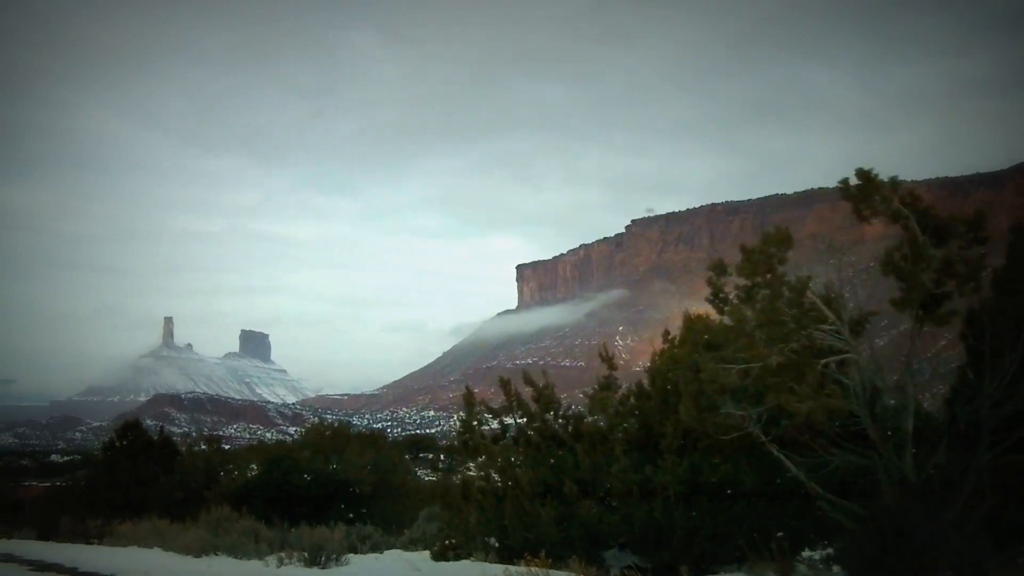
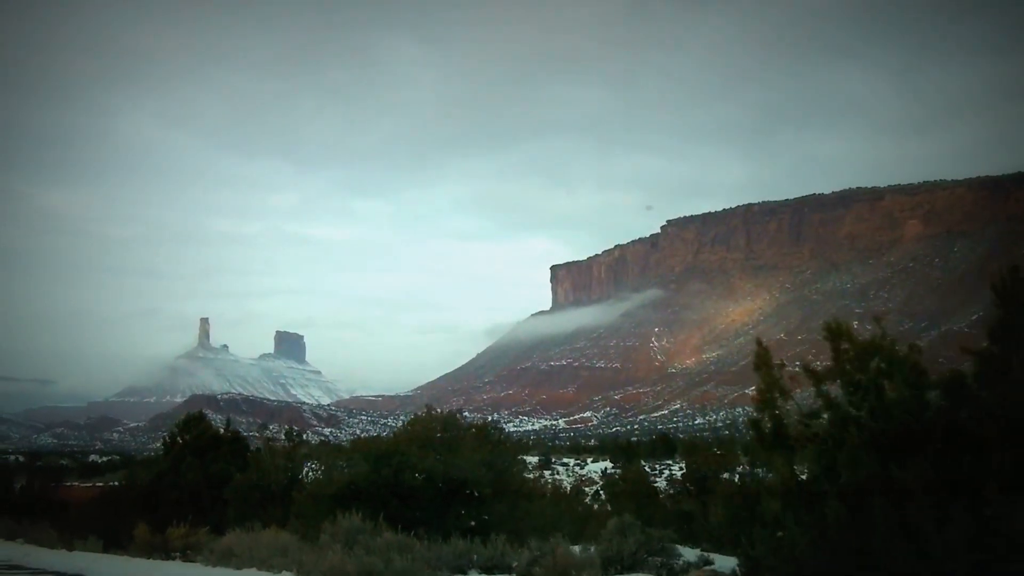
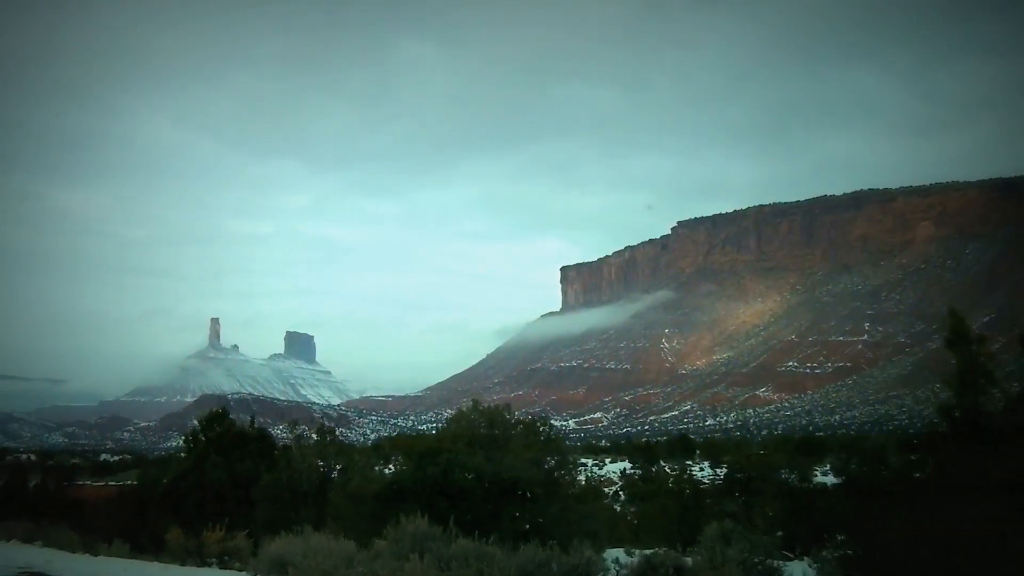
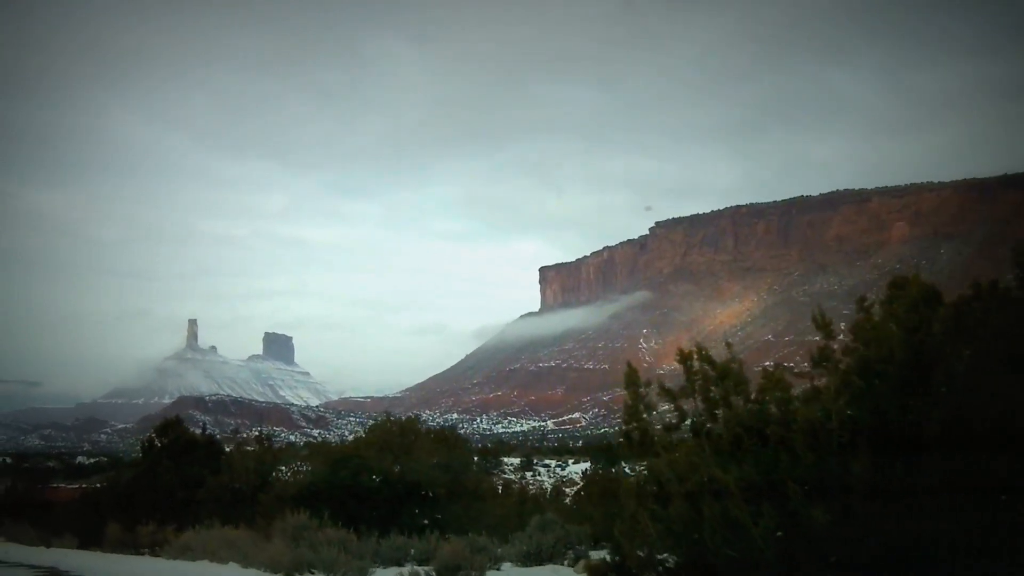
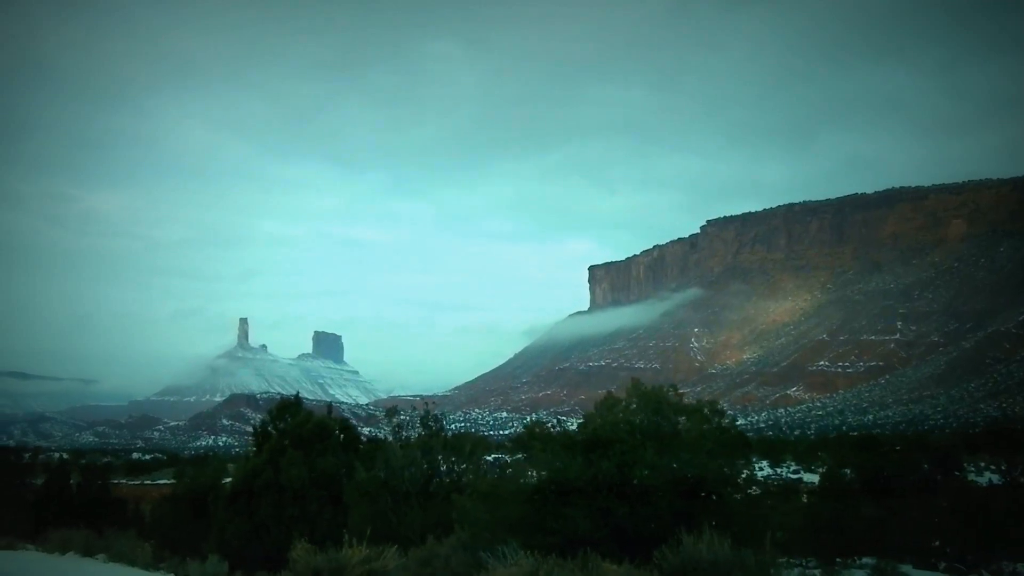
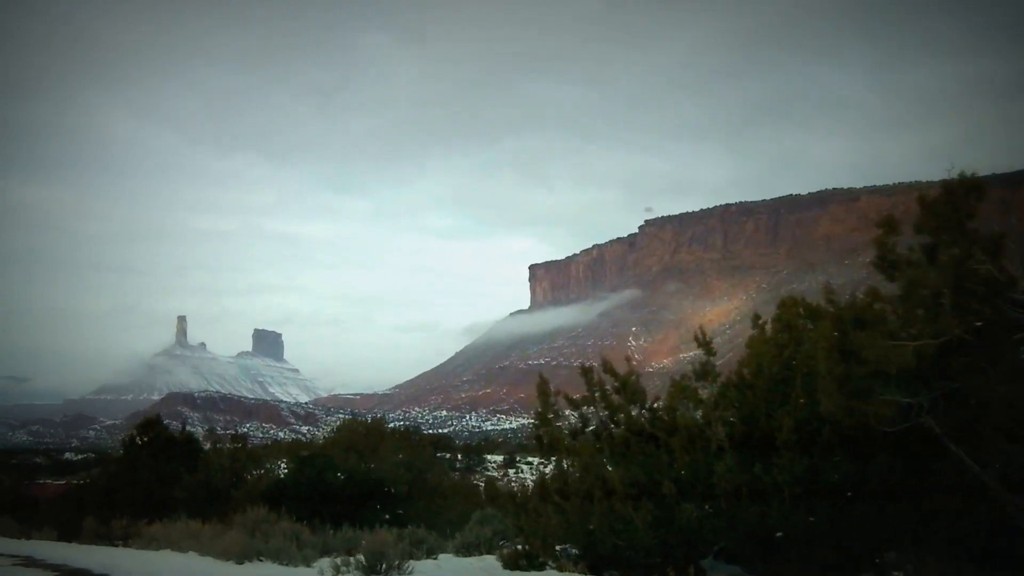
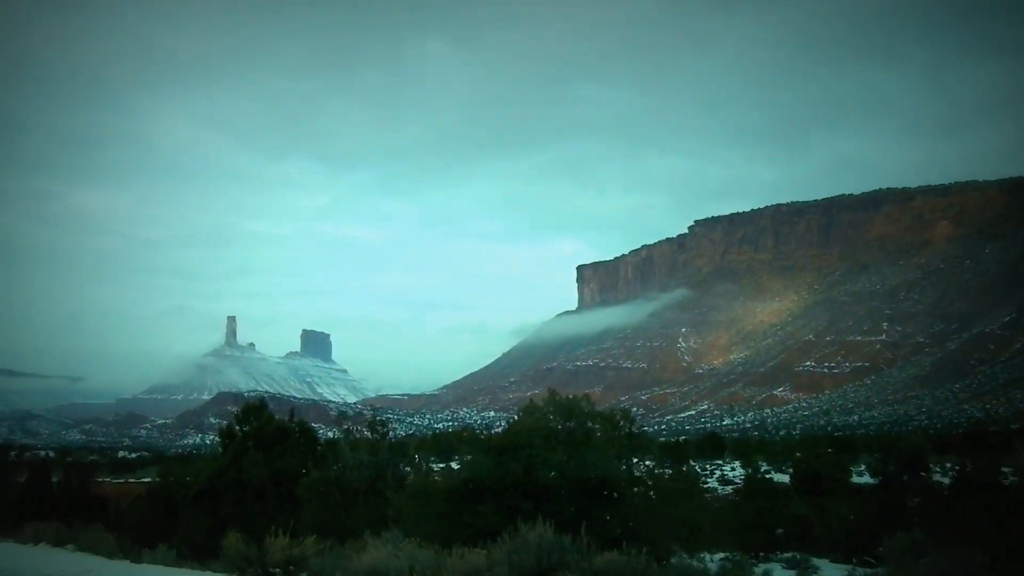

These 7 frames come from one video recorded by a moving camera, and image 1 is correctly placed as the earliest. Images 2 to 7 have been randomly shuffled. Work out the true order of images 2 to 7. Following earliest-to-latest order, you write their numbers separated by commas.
6, 4, 2, 3, 7, 5
